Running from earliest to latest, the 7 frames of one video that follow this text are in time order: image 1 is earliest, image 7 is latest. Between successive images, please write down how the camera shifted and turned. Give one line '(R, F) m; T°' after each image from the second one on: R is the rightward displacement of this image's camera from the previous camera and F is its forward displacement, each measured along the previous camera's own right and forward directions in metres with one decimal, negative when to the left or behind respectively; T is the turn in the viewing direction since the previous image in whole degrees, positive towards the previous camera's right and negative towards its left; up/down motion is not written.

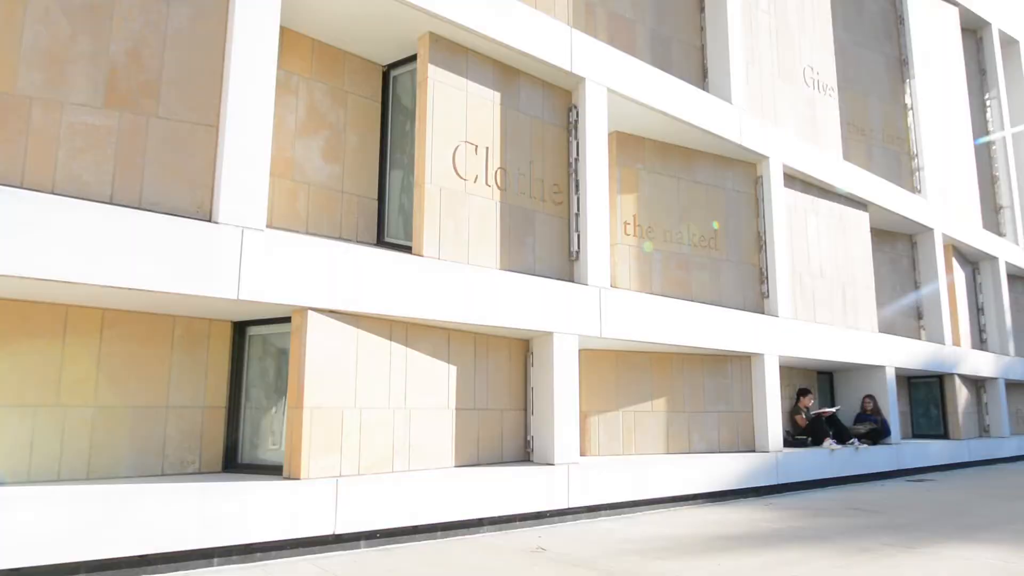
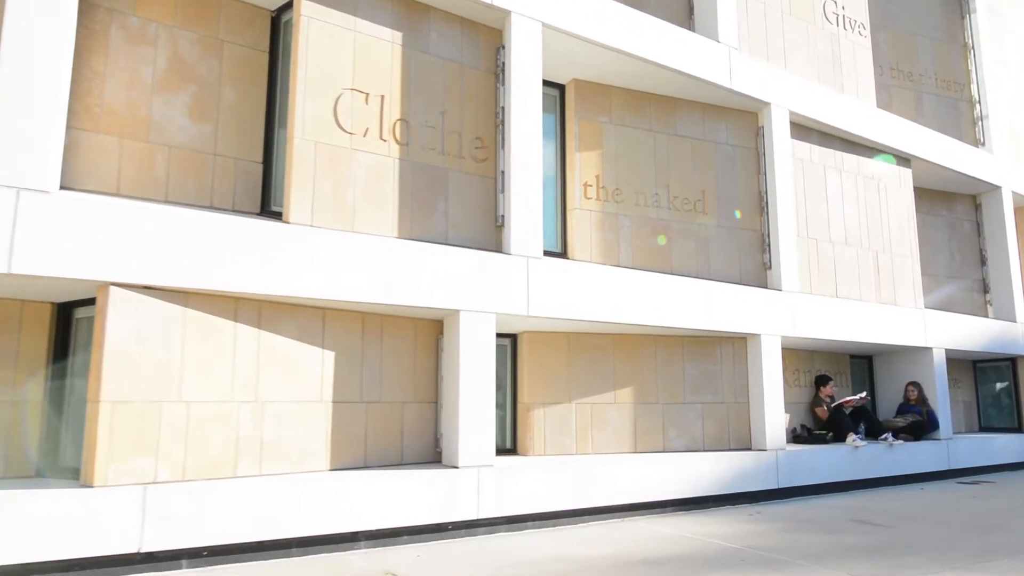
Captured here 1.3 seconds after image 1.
(+2.2, +1.7) m; -7°
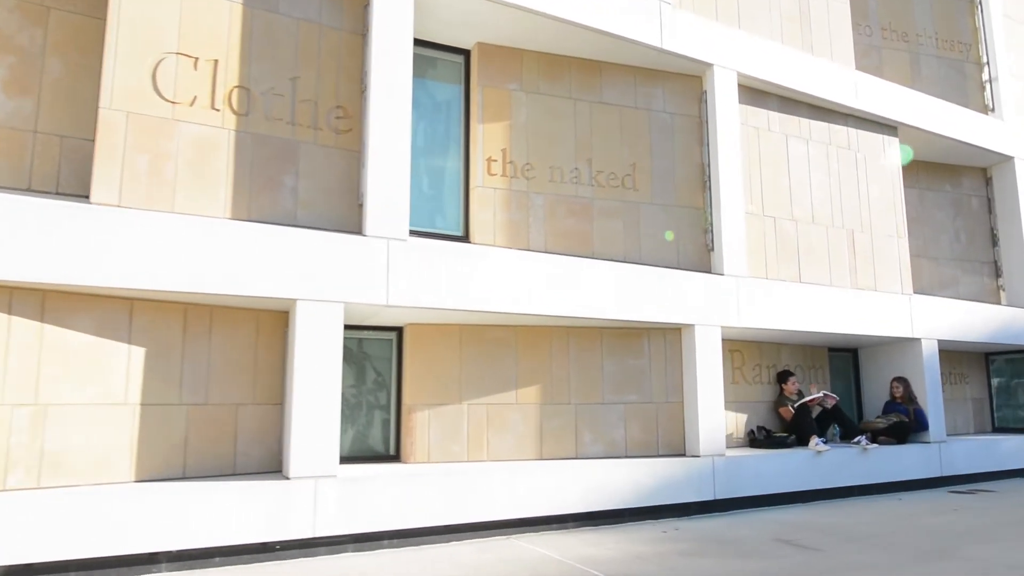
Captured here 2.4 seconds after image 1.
(+2.1, +1.2) m; -4°
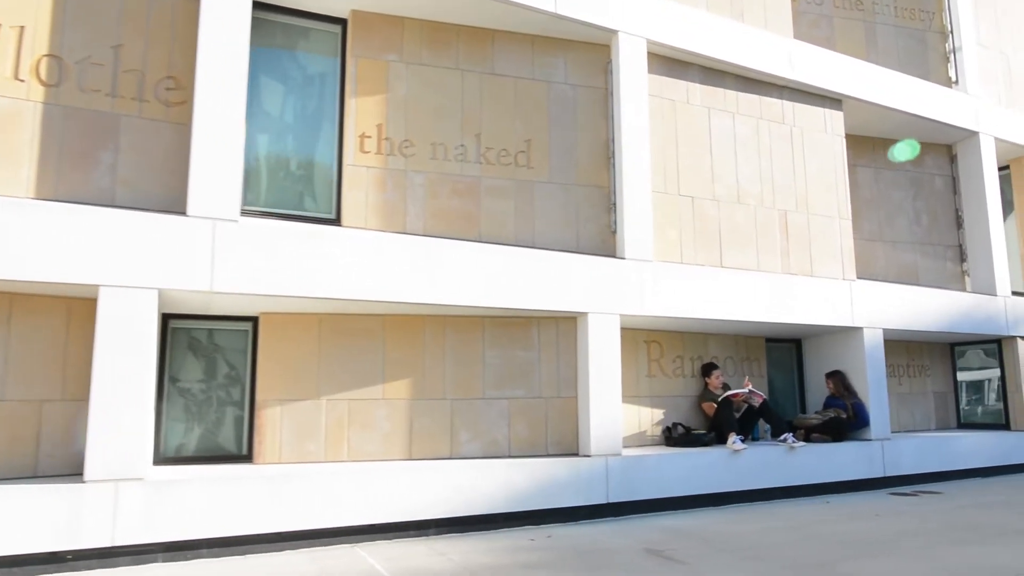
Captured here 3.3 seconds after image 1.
(+1.9, +0.8) m; -2°
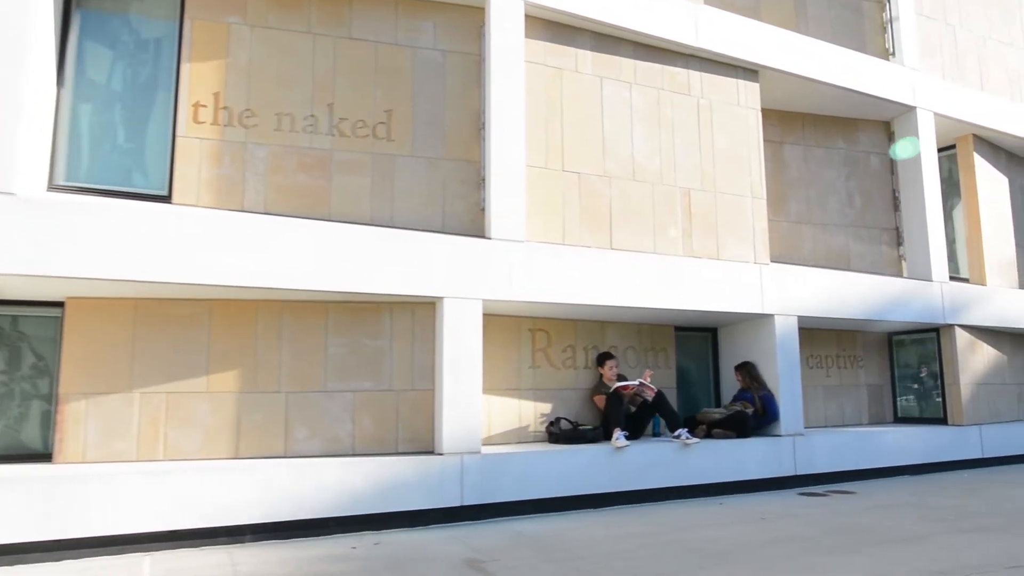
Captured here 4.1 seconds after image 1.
(+1.8, +0.8) m; -1°
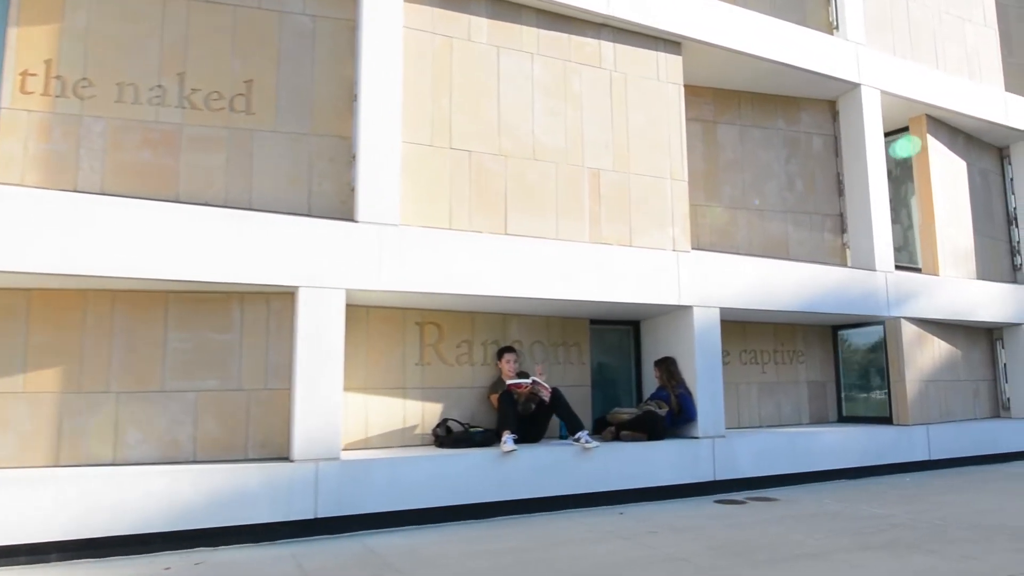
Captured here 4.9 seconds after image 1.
(+1.4, +0.9) m; 0°
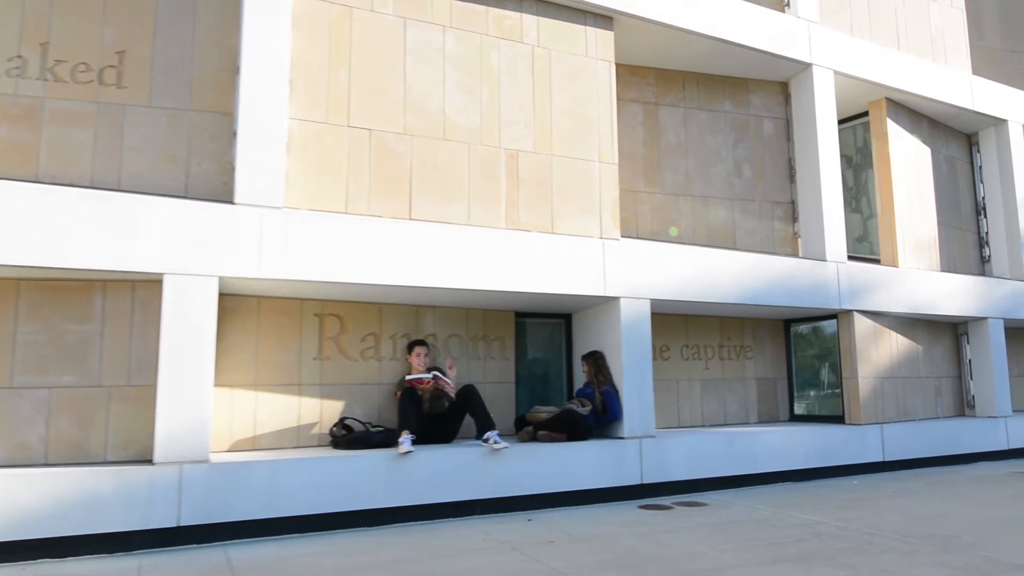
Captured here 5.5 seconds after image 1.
(+1.1, +0.7) m; 0°
